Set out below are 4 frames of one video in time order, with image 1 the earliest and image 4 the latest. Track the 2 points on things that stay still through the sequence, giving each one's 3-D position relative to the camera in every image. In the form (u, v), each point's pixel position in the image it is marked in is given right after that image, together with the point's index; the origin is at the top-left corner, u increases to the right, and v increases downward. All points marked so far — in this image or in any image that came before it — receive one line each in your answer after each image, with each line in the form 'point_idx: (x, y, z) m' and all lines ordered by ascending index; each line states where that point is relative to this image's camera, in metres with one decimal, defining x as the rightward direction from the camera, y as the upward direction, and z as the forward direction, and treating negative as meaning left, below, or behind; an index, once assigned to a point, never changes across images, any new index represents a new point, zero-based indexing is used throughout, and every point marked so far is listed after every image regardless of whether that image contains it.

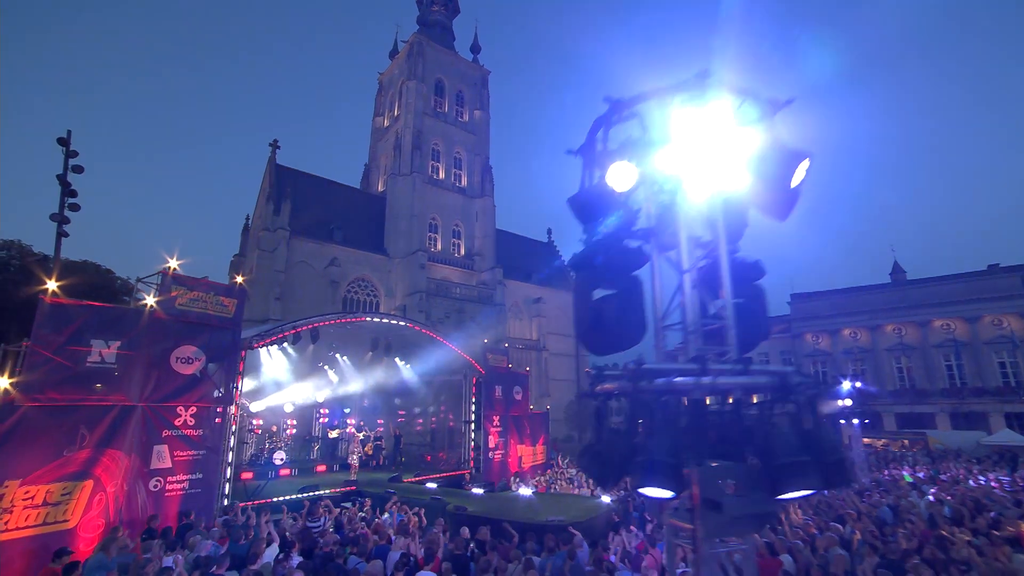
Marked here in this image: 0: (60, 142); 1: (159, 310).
0: (-16.1, +5.2, +18.5) m
1: (-8.5, -0.5, +12.6) m
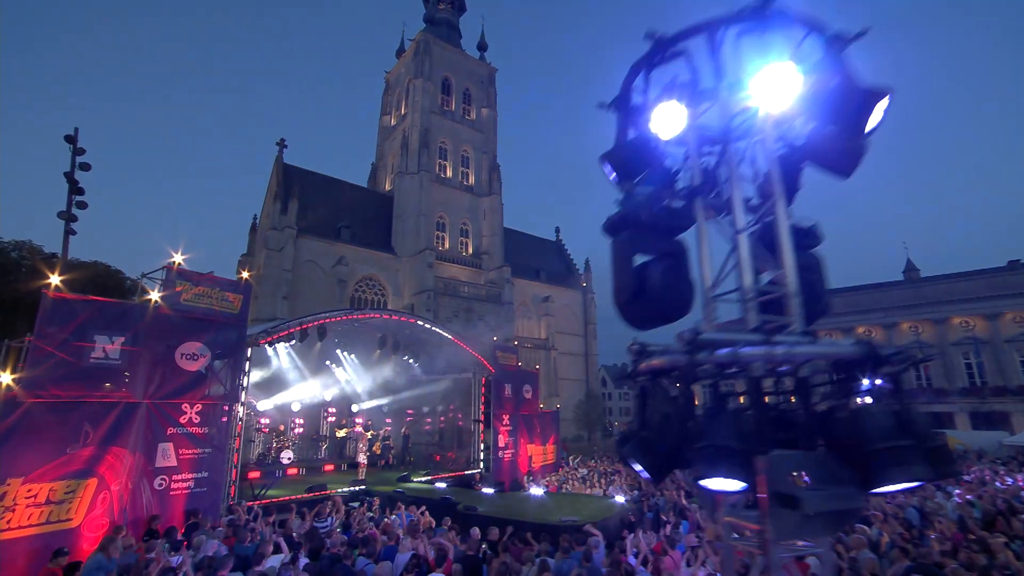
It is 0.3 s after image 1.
0: (-15.8, +5.3, +18.4) m
1: (-8.3, -0.4, +12.4) m
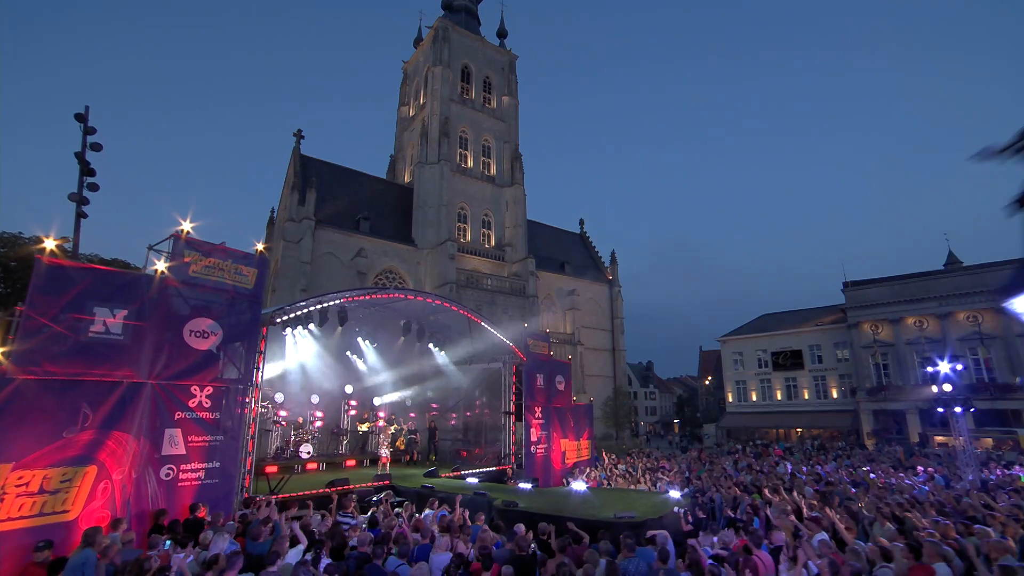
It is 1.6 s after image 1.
0: (-14.7, +5.8, +17.6) m
1: (-7.4, +0.2, +11.3) m
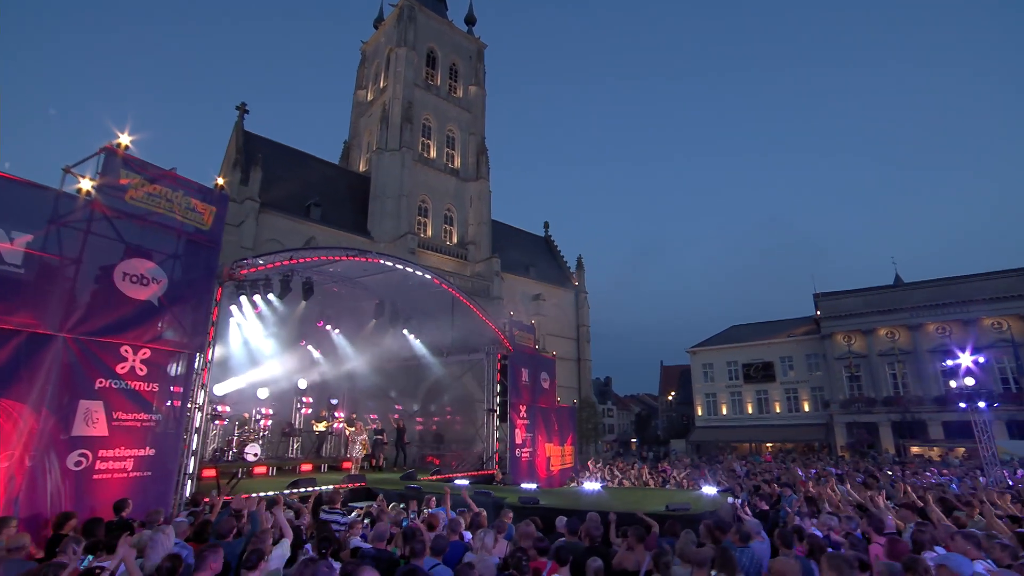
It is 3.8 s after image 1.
0: (-14.6, +7.0, +14.1) m
1: (-6.7, +1.4, +8.5) m
